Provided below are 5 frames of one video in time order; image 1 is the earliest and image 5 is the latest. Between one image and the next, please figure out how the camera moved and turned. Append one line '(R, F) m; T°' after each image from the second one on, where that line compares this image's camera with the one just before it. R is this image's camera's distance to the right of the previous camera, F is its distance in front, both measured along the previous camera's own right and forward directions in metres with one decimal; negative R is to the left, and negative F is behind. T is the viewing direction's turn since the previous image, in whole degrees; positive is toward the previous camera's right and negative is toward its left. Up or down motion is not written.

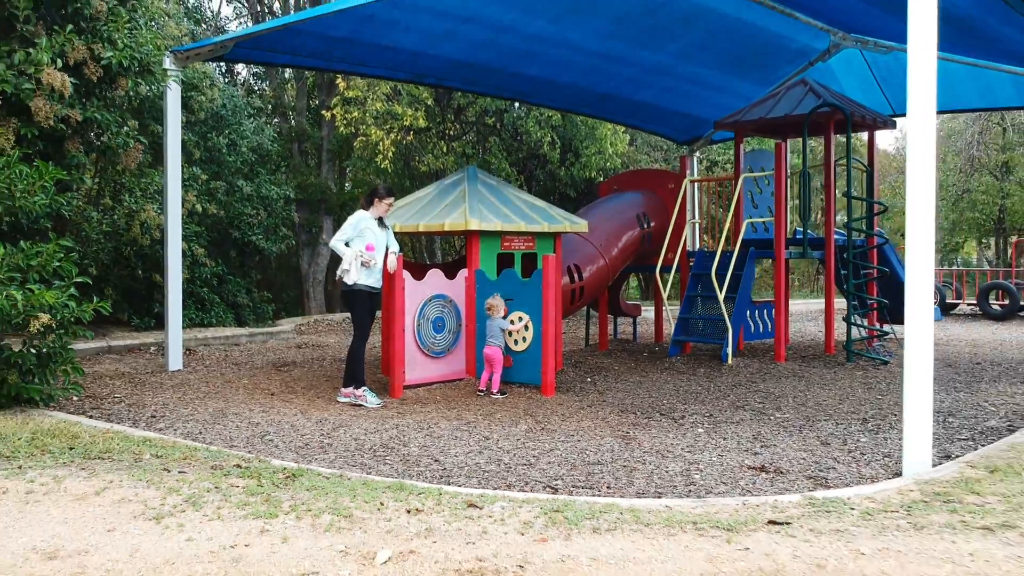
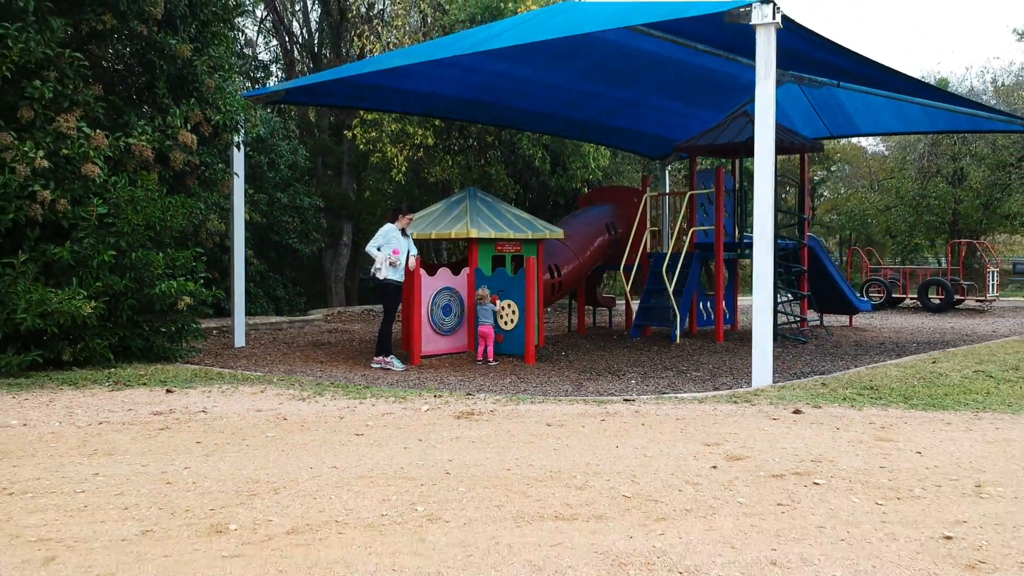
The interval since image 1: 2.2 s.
(+0.2, -2.2) m; 0°
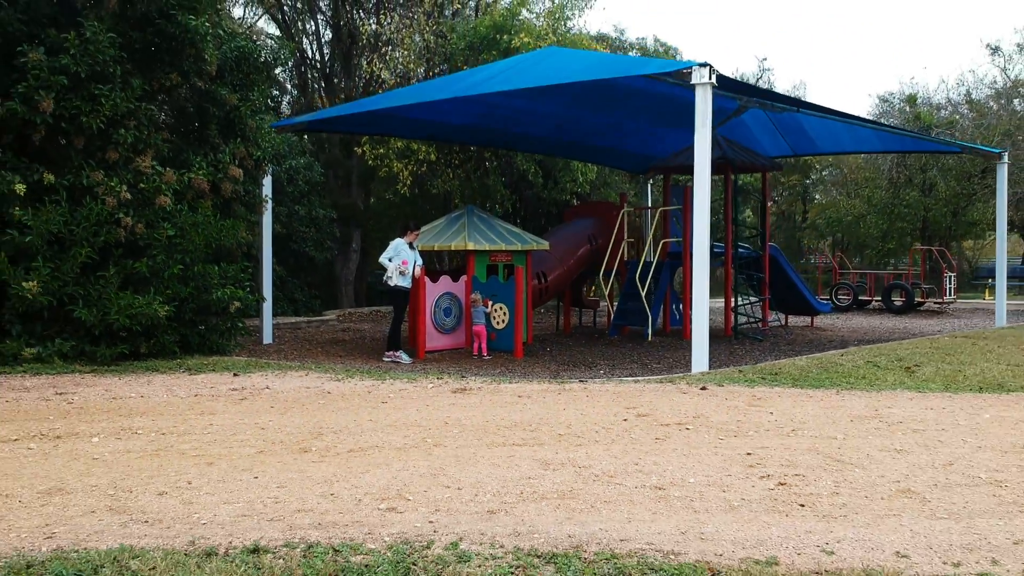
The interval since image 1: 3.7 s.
(+0.1, -1.6) m; 0°
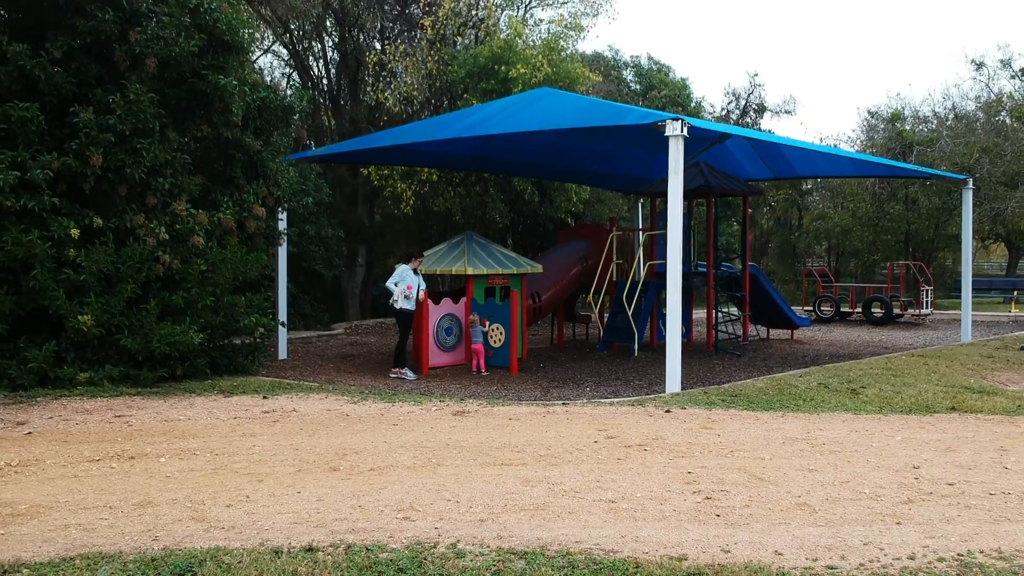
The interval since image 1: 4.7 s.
(+0.1, -1.0) m; 0°
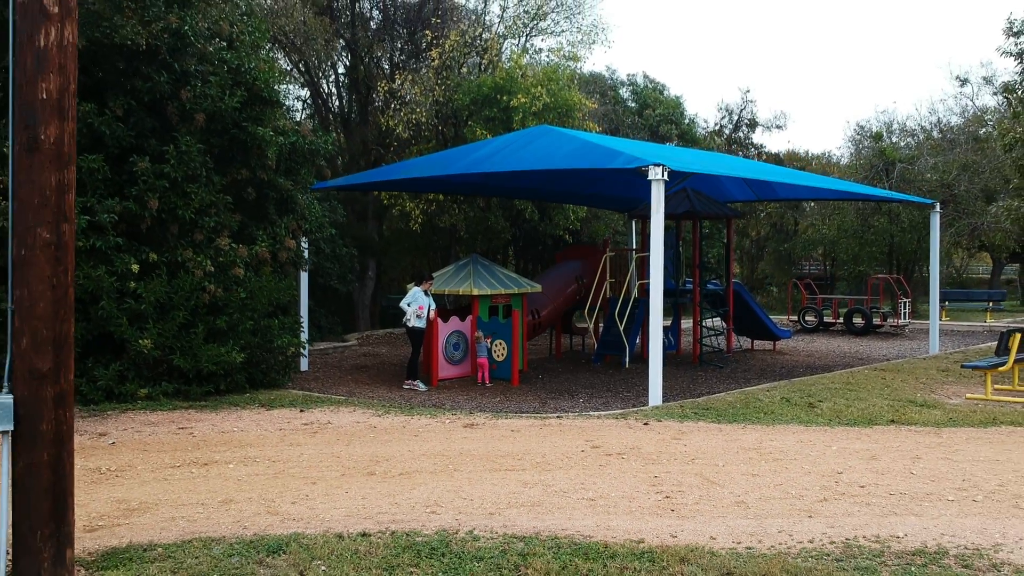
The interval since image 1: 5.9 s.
(0.0, -1.3) m; 0°
